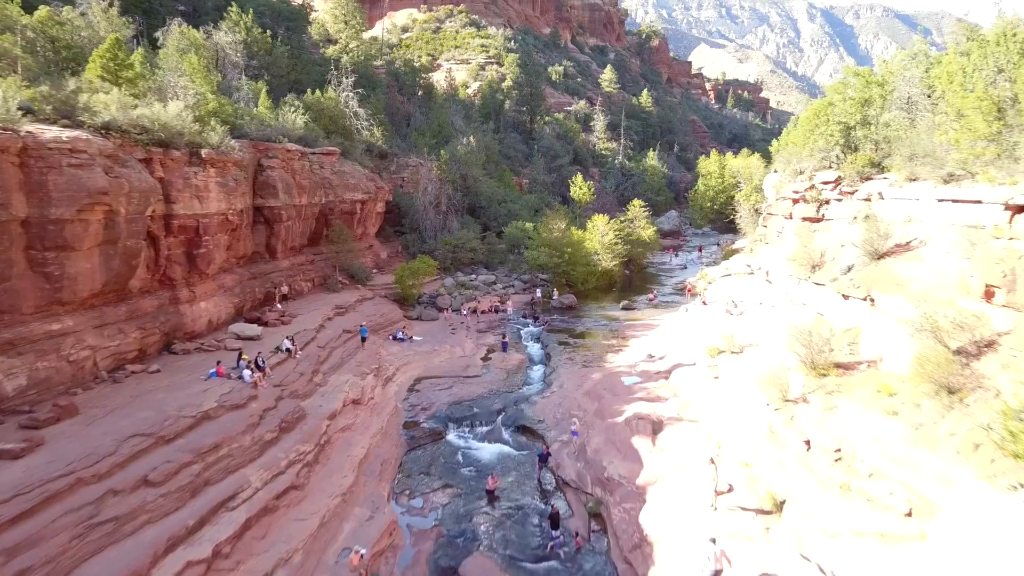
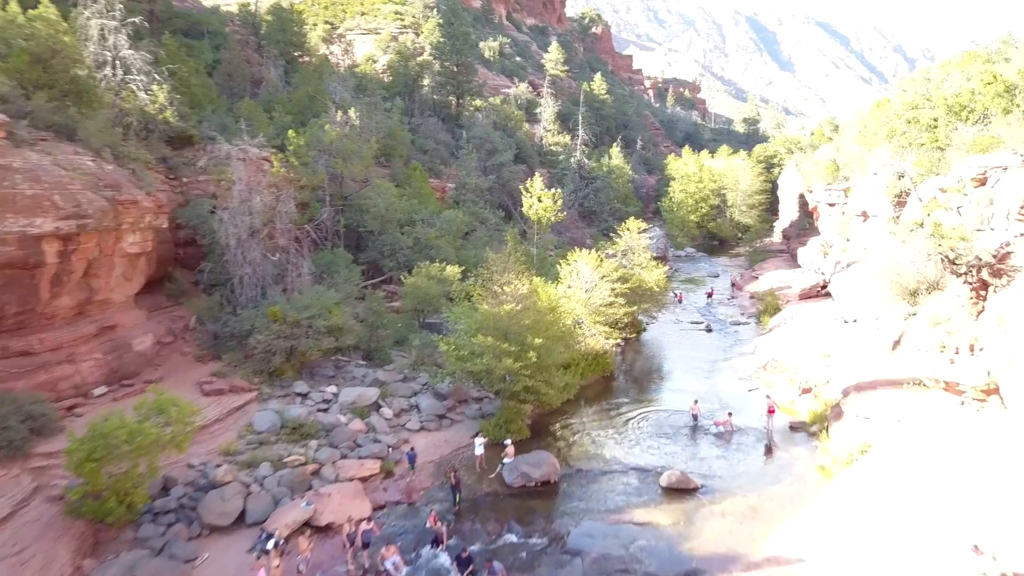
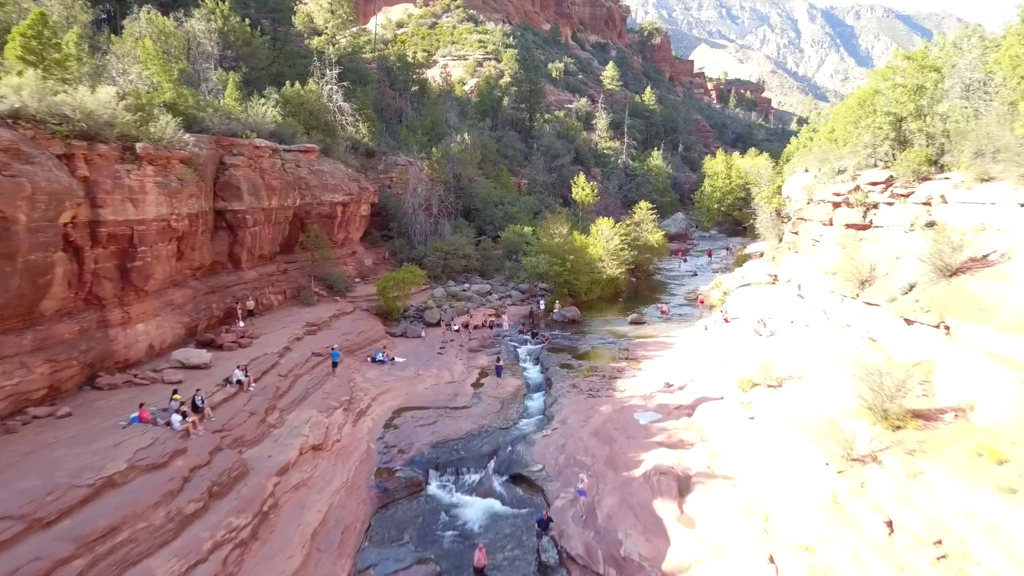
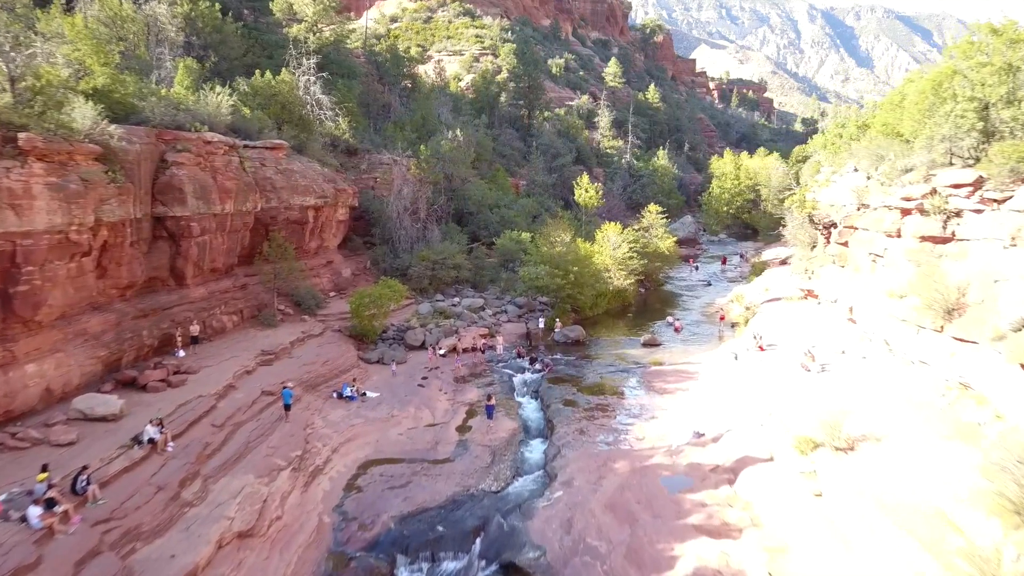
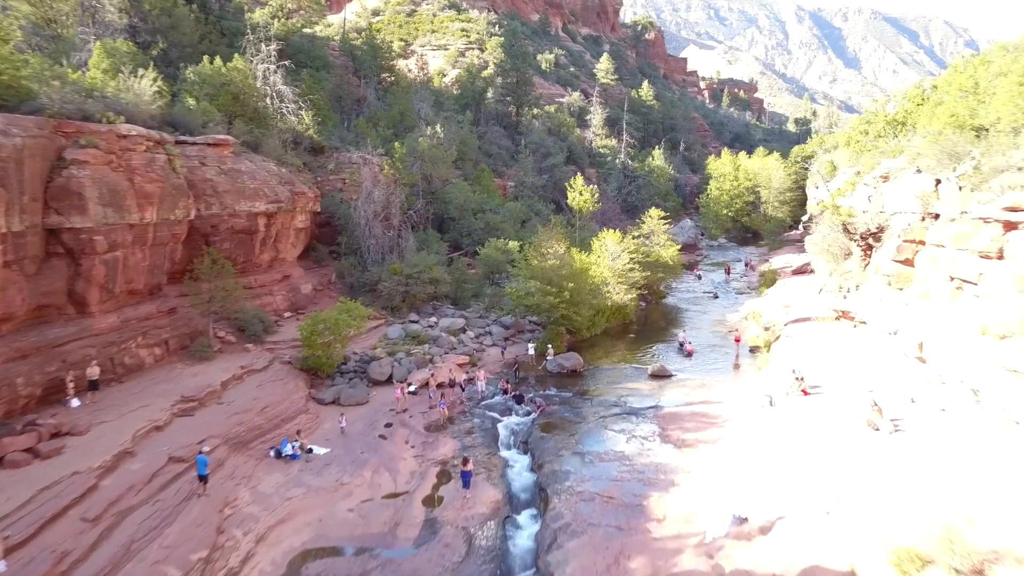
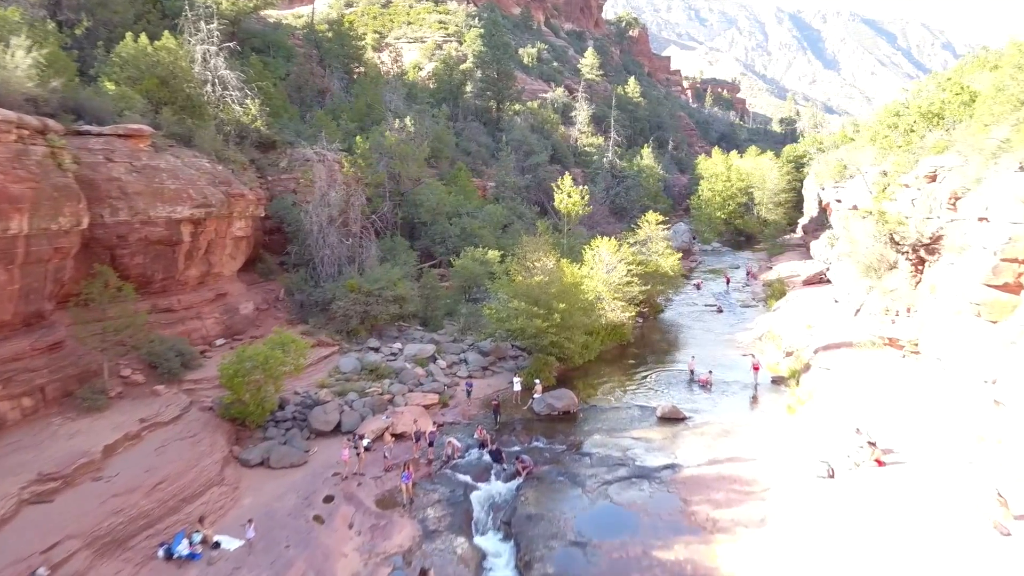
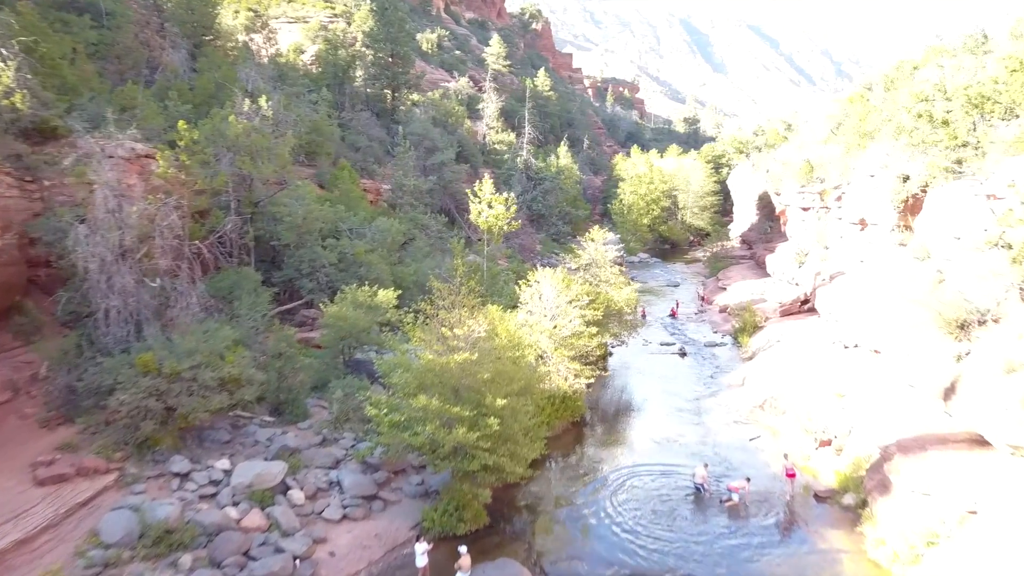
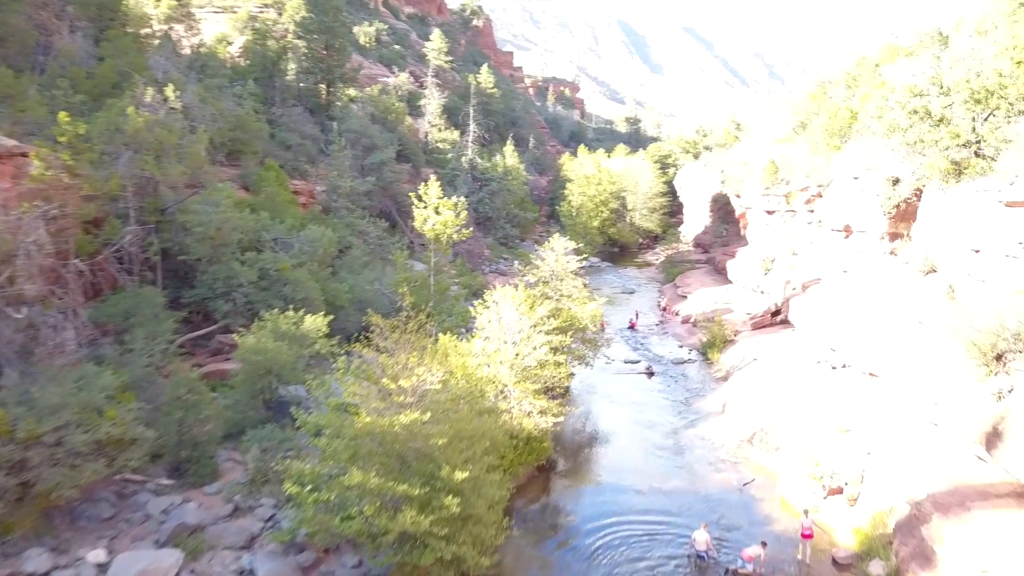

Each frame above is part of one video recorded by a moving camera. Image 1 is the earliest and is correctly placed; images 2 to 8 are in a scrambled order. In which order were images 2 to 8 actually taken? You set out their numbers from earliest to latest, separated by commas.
3, 4, 5, 6, 2, 7, 8
